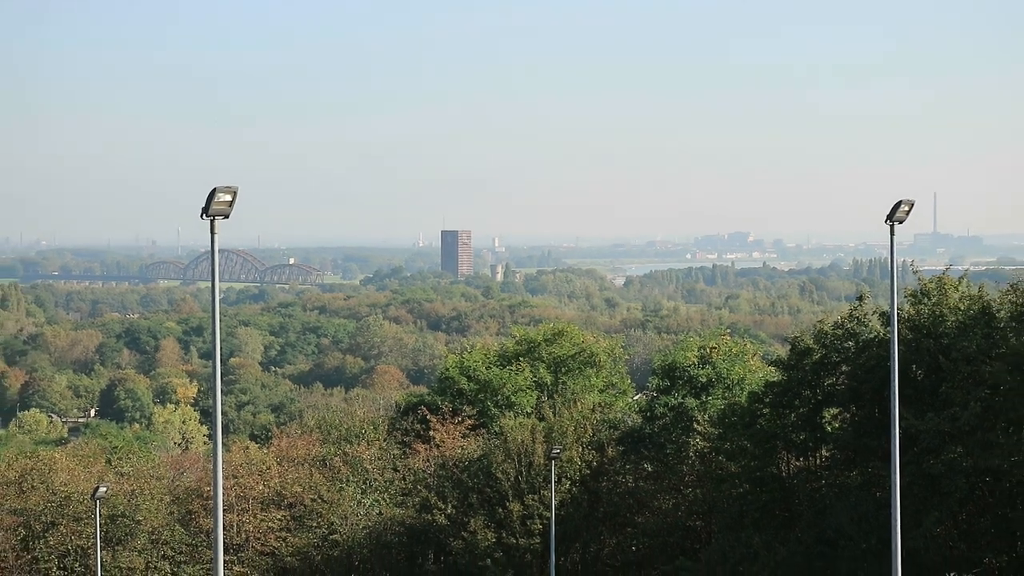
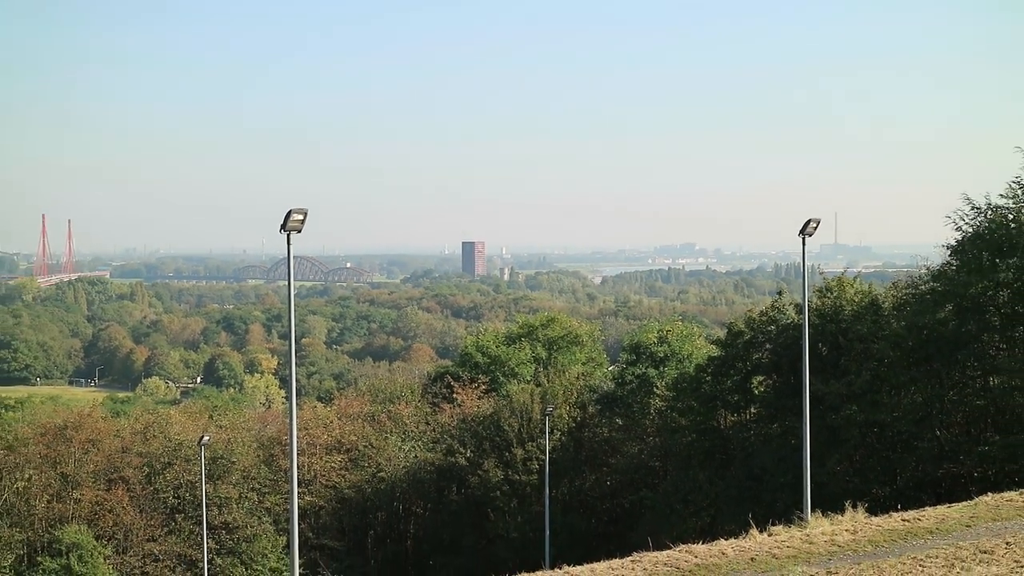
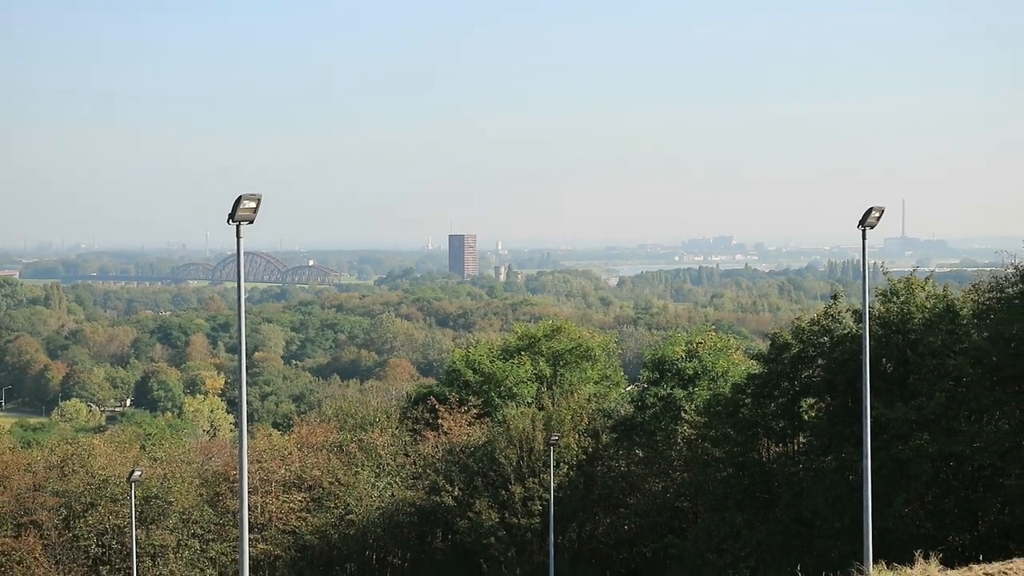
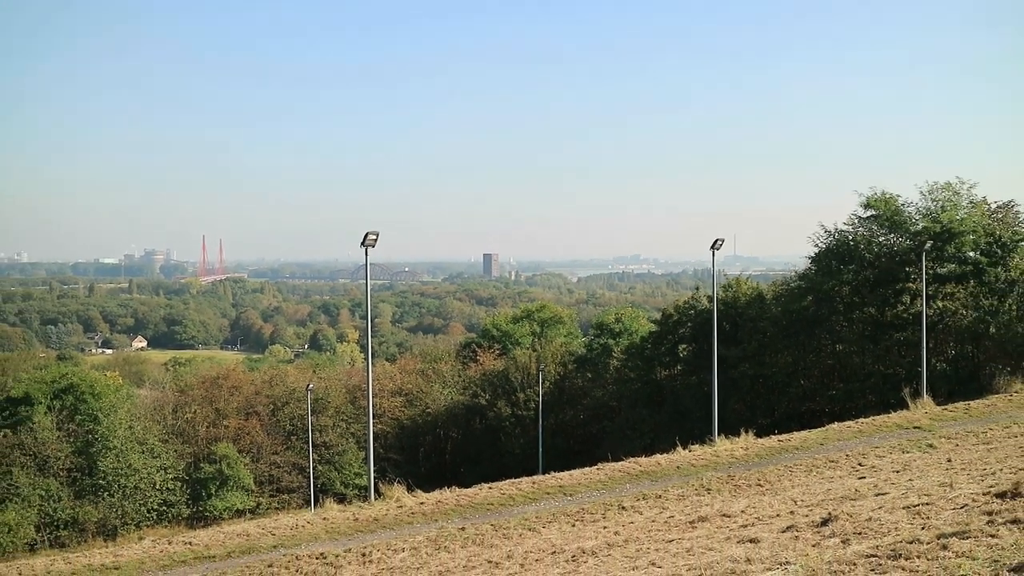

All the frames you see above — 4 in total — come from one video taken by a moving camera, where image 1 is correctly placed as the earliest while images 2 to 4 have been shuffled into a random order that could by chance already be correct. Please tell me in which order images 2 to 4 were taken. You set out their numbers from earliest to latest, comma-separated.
3, 2, 4
